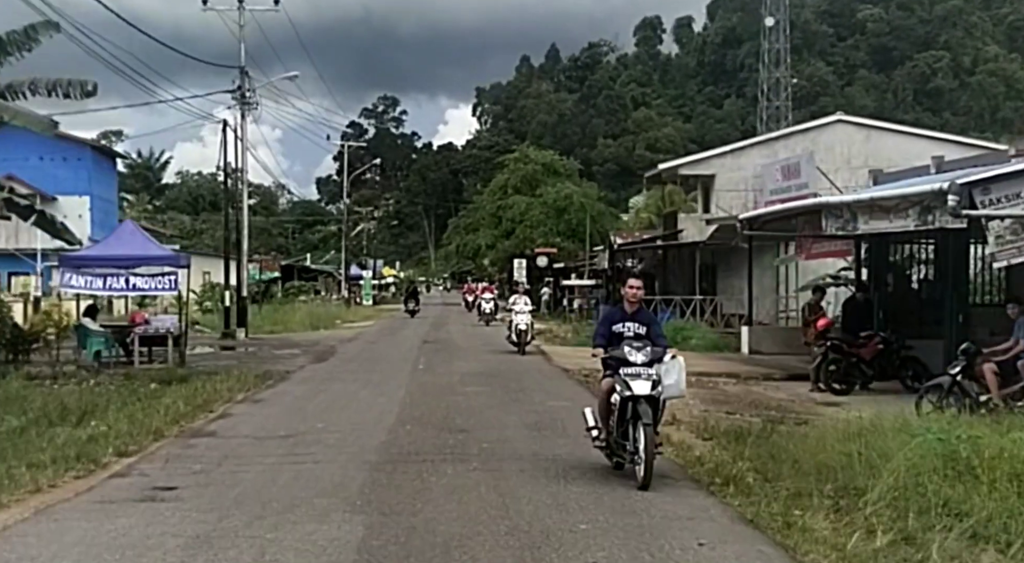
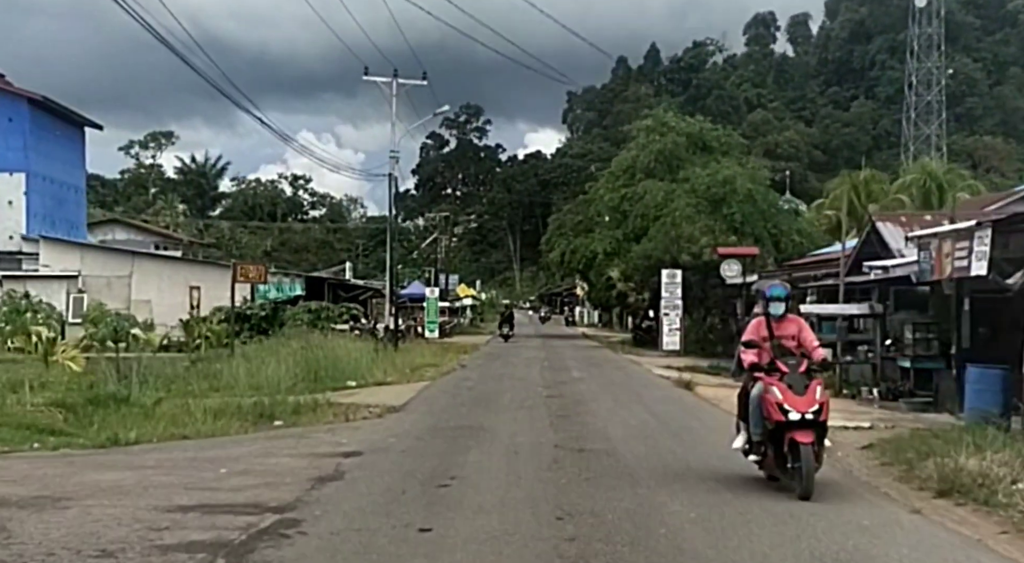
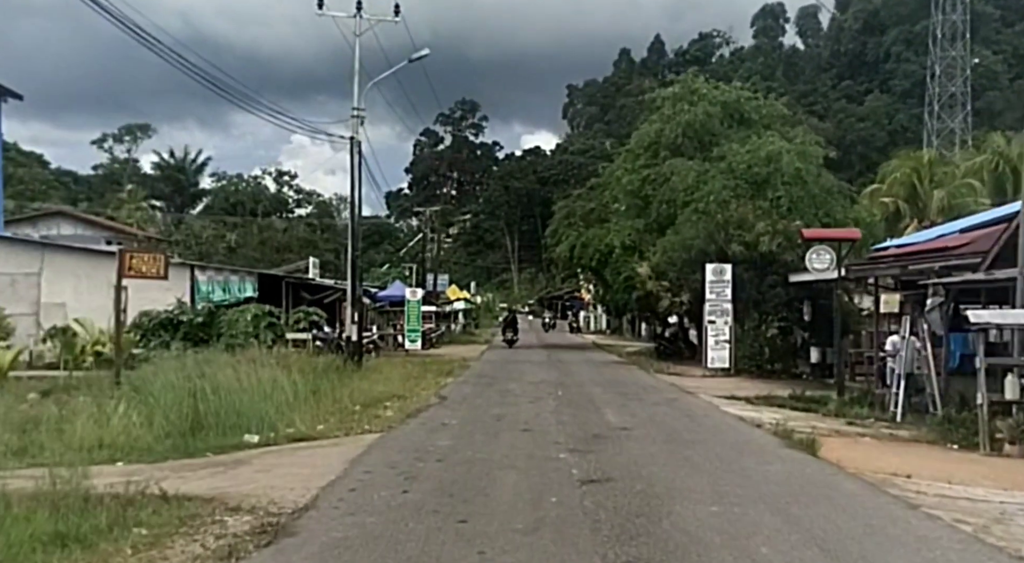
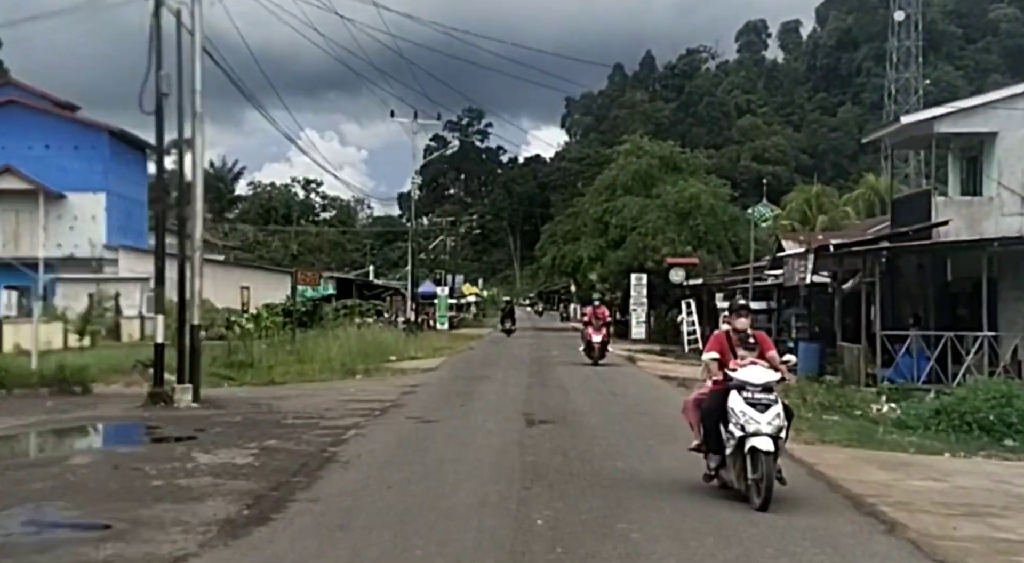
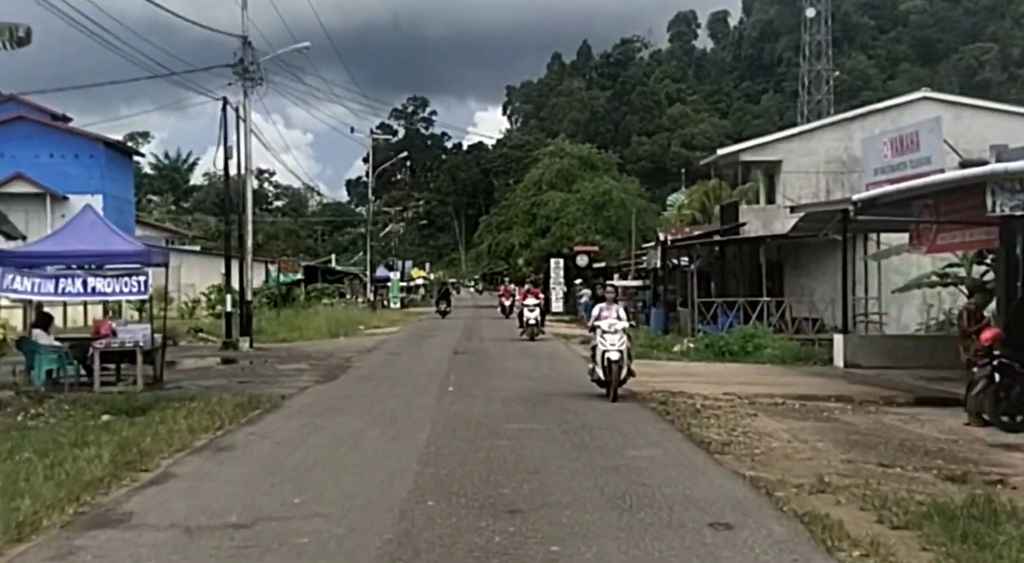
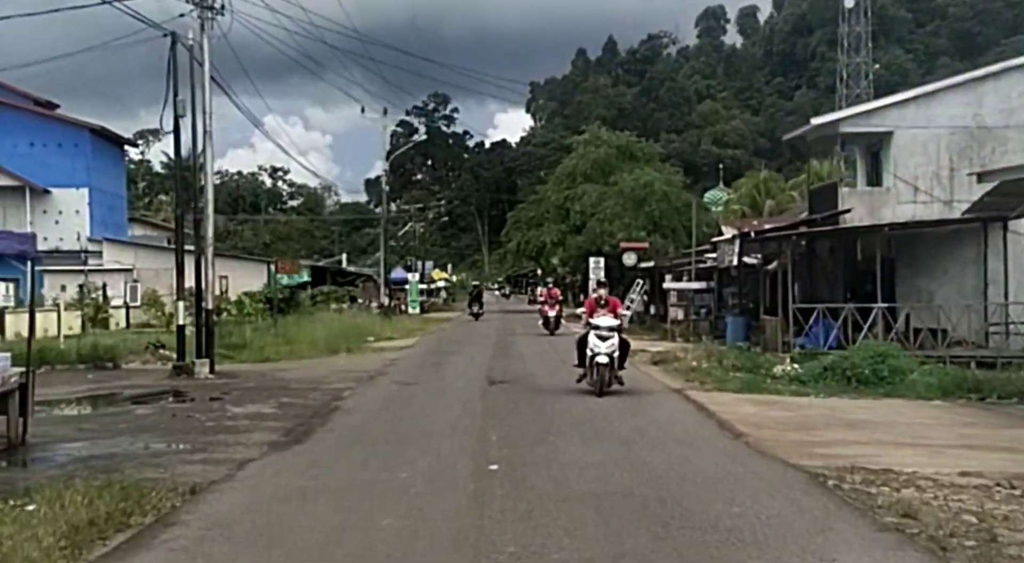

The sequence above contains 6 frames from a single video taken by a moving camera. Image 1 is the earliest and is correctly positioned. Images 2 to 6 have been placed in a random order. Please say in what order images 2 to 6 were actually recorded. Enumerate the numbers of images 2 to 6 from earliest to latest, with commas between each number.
5, 6, 4, 2, 3
